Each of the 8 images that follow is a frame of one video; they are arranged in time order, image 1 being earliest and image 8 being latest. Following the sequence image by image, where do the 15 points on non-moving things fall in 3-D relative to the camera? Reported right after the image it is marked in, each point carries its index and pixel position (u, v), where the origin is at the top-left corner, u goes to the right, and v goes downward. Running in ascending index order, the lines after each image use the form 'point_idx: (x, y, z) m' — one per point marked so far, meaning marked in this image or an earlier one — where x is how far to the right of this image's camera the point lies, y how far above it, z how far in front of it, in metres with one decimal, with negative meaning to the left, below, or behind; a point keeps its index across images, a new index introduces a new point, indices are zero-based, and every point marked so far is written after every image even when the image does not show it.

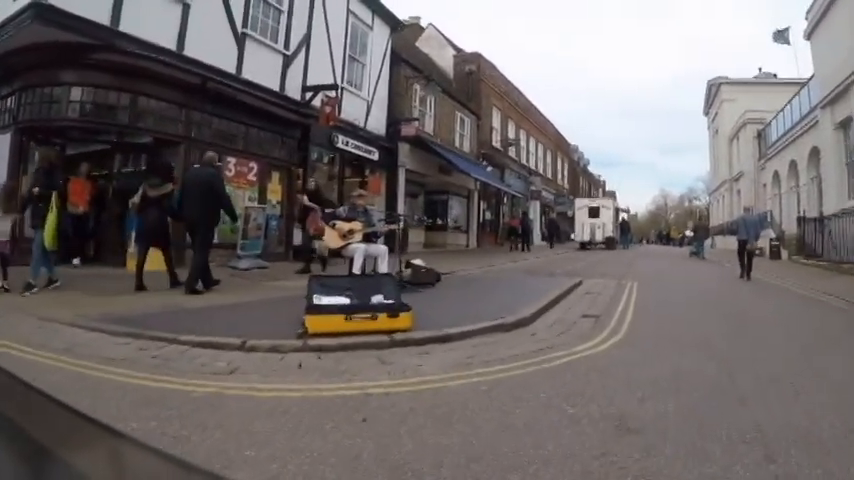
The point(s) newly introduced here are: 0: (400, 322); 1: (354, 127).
0: (-0.3, -0.8, +5.9) m
1: (-1.8, +3.0, +17.2) m
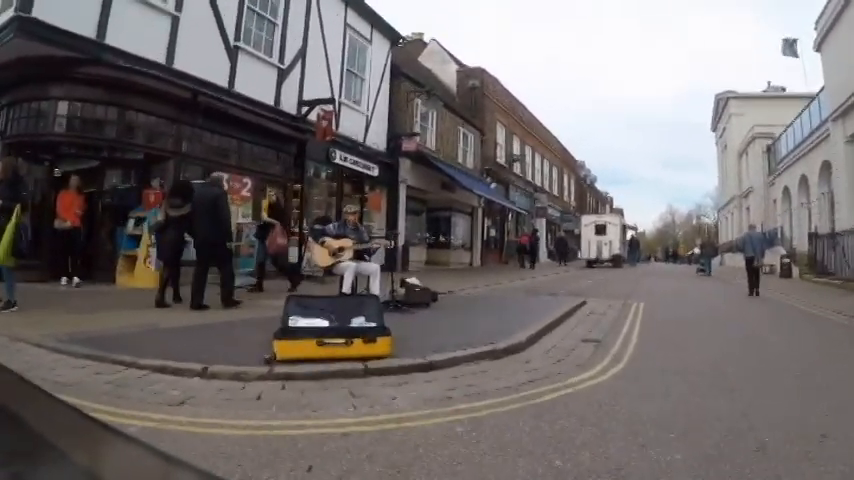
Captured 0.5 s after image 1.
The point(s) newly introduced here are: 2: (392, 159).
0: (-0.5, -0.9, +5.4) m
1: (-1.8, +2.5, +16.7) m
2: (-0.8, +2.2, +18.0) m
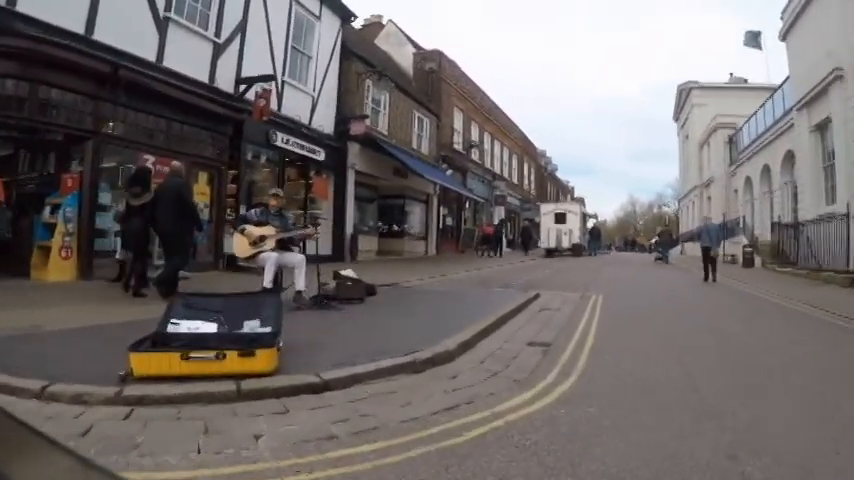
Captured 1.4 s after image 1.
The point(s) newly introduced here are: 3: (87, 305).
0: (-1.1, -0.8, +4.2) m
1: (-3.1, +2.8, +15.5) m
2: (-2.1, +2.5, +16.8) m
3: (-4.3, -0.8, +8.1) m
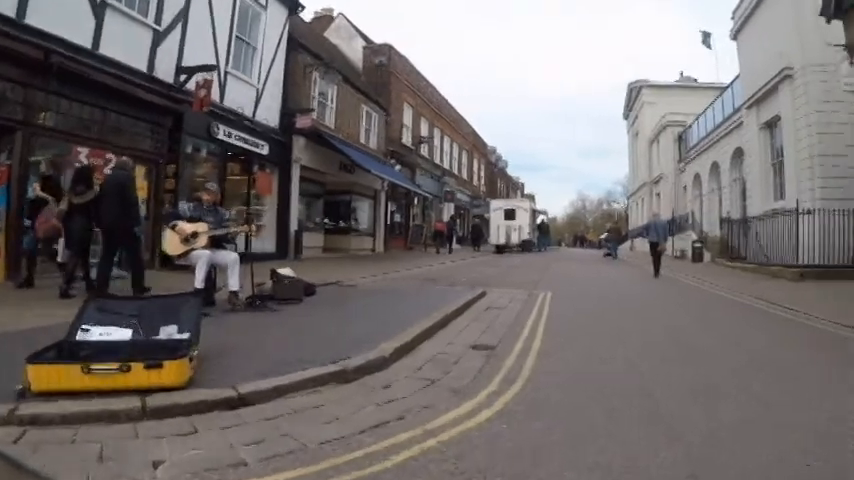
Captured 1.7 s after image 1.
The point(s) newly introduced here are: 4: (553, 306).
0: (-1.5, -0.8, +3.8) m
1: (-4.3, +2.8, +14.8) m
2: (-3.5, +2.6, +16.2) m
3: (-5.0, -0.8, +7.5) m
4: (+1.7, -1.0, +9.0) m
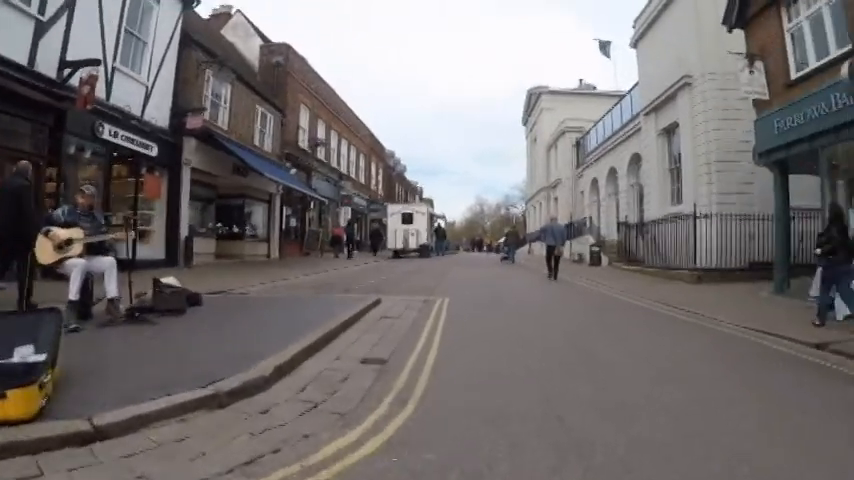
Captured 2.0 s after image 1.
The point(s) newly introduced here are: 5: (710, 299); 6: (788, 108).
0: (-2.1, -0.9, +3.3) m
1: (-6.6, +2.7, +13.8) m
2: (-5.9, +2.4, +15.3) m
3: (-6.1, -0.9, +6.4) m
4: (+0.3, -1.0, +8.9) m
5: (+5.4, -1.2, +12.6) m
6: (+6.4, +2.3, +11.2) m
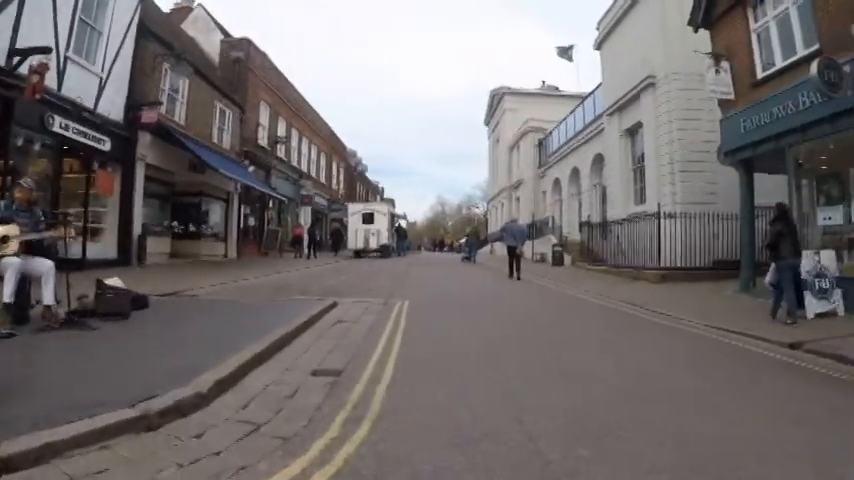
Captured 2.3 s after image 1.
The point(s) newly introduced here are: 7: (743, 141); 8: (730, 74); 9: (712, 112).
0: (-2.3, -0.8, +2.8) m
1: (-7.3, +2.7, +13.1) m
2: (-6.8, +2.4, +14.6) m
3: (-6.4, -0.9, +5.7) m
4: (-0.2, -1.0, +8.6) m
5: (+4.7, -1.2, +12.5) m
6: (+5.7, +2.3, +11.2) m
7: (+5.7, +1.8, +11.5) m
8: (+5.4, +3.0, +11.6) m
9: (+7.6, +3.4, +17.0) m
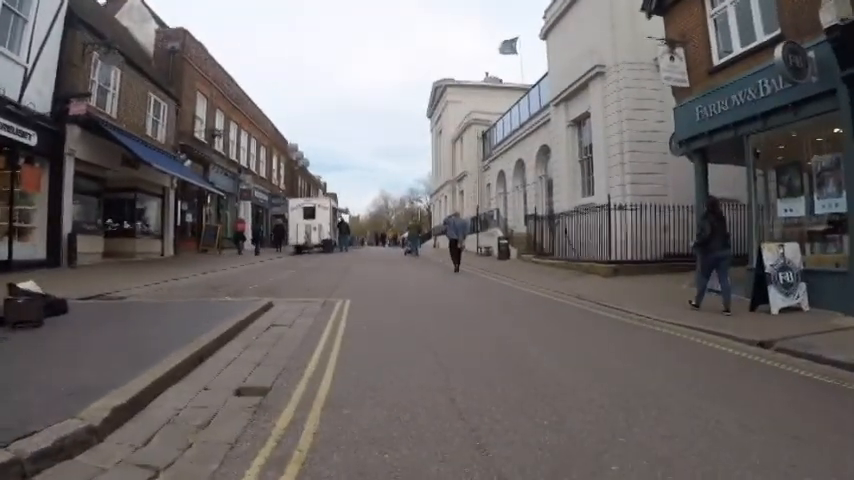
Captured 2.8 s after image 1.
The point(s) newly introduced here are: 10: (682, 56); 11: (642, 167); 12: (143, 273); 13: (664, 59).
0: (-2.5, -0.9, +2.4) m
1: (-8.4, +2.7, +12.2) m
2: (-7.9, +2.5, +13.7) m
3: (-6.8, -1.0, +4.9) m
4: (-0.8, -0.9, +8.3) m
5: (+3.7, -1.0, +12.6) m
6: (+4.8, +2.5, +11.3) m
7: (+4.8, +1.9, +11.6) m
8: (+4.4, +3.1, +11.7) m
9: (+6.1, +3.6, +17.3) m
10: (+4.4, +3.2, +11.7) m
11: (+5.5, +1.8, +16.8) m
12: (-5.7, -0.7, +13.0) m
13: (+4.0, +3.1, +11.7) m
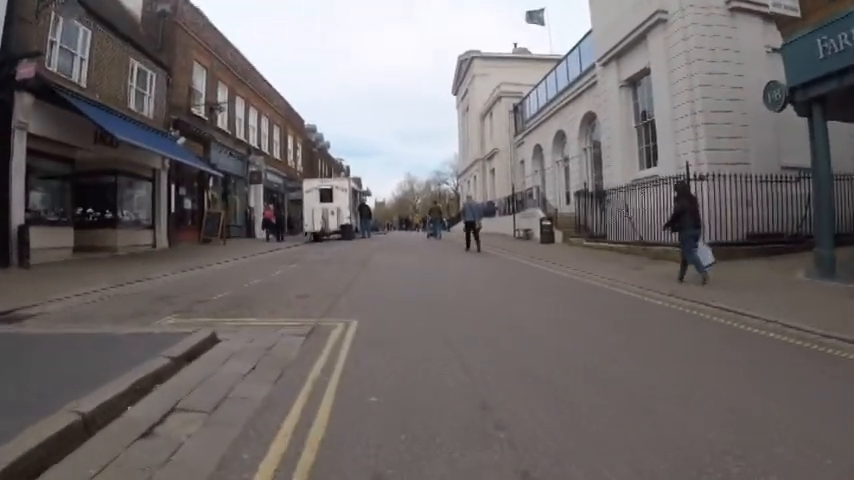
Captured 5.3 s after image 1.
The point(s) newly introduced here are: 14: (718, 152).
0: (-2.3, -0.9, -0.1) m
1: (-7.9, +2.7, +9.8) m
2: (-7.4, +2.6, +11.3) m
3: (-6.5, -1.0, +2.6) m
4: (-0.4, -0.8, +5.7) m
5: (+4.3, -0.7, +9.8) m
6: (+5.3, +2.8, +8.4) m
7: (+5.2, +2.3, +8.7) m
8: (+4.9, +3.4, +8.8) m
9: (+6.8, +4.1, +14.3) m
10: (+4.8, +3.5, +8.8) m
11: (+6.2, +2.3, +13.9) m
12: (-5.1, -0.5, +10.6) m
13: (+4.5, +3.4, +8.7) m
14: (+6.2, +1.9, +14.0) m
